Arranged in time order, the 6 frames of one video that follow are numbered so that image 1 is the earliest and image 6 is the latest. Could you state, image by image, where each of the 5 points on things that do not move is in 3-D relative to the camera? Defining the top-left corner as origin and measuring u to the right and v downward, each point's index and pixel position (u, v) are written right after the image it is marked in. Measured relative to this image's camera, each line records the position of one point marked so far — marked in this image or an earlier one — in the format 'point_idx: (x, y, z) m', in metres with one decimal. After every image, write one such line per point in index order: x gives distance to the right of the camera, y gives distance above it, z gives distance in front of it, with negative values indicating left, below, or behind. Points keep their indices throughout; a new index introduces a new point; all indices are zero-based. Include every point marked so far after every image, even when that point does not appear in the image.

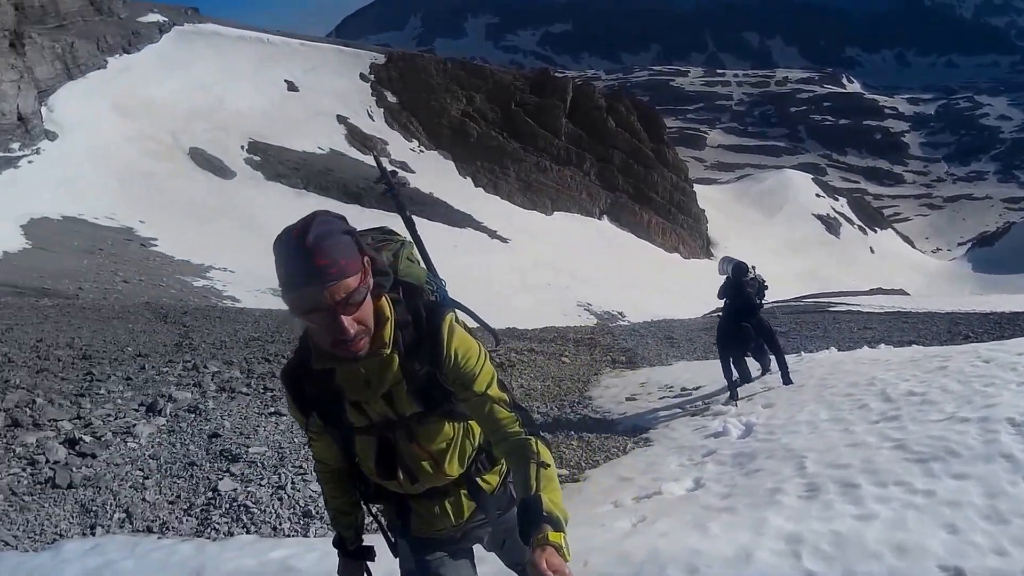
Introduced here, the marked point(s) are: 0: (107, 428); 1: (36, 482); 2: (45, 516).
0: (-3.0, -1.0, +8.3) m
1: (-2.8, -1.1, +6.6) m
2: (-2.5, -1.2, +6.0) m
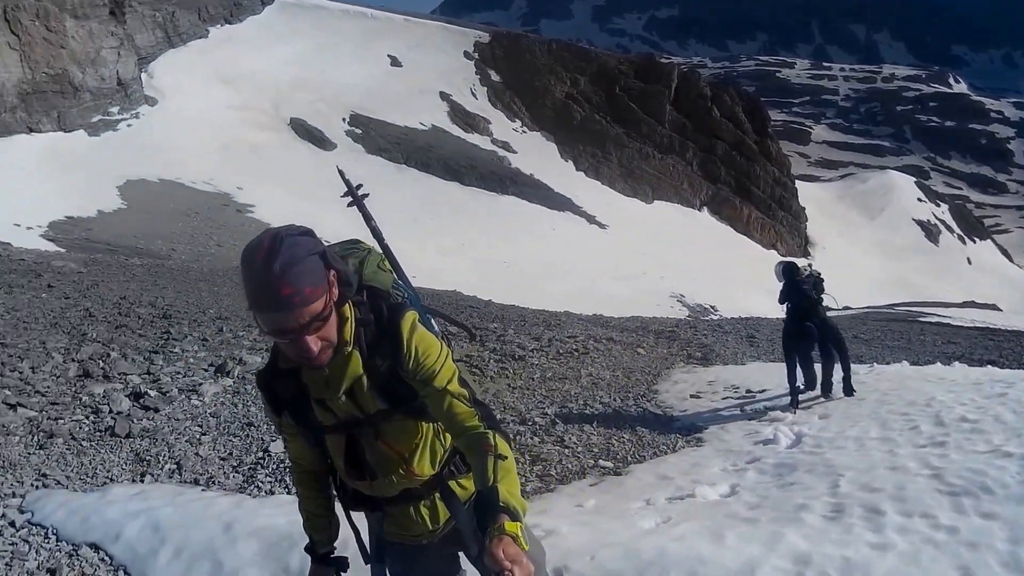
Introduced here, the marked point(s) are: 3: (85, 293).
0: (-2.6, -0.7, +8.6) m
1: (-2.6, -0.9, +6.9) m
2: (-2.3, -1.0, +6.3) m
3: (-5.1, -0.1, +13.4) m
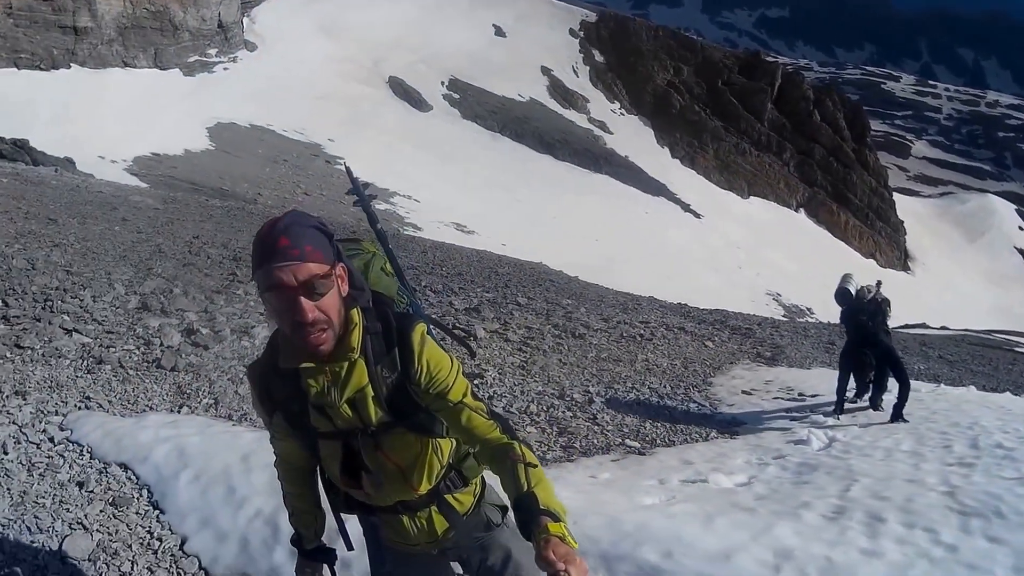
0: (-2.3, -0.3, +9.0) m
1: (-2.4, -0.5, +7.3) m
2: (-2.2, -0.6, +6.7) m
3: (-4.4, +0.7, +13.9) m
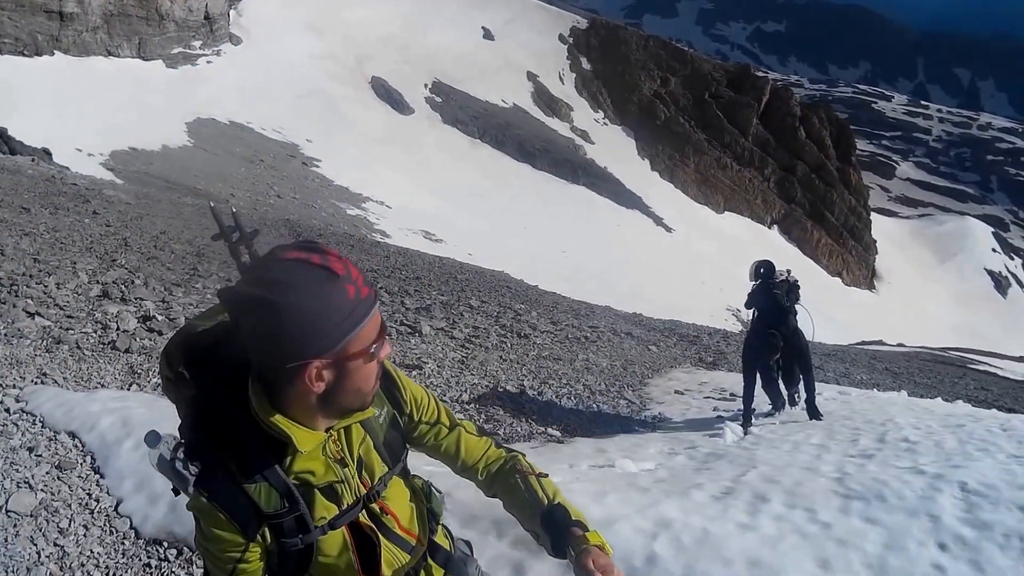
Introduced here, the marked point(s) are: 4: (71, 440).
0: (-2.8, -0.2, +9.5) m
1: (-2.9, -0.4, +7.8) m
2: (-2.7, -0.5, +7.2) m
3: (-5.0, +0.8, +14.4) m
4: (-2.2, -0.8, +5.6) m
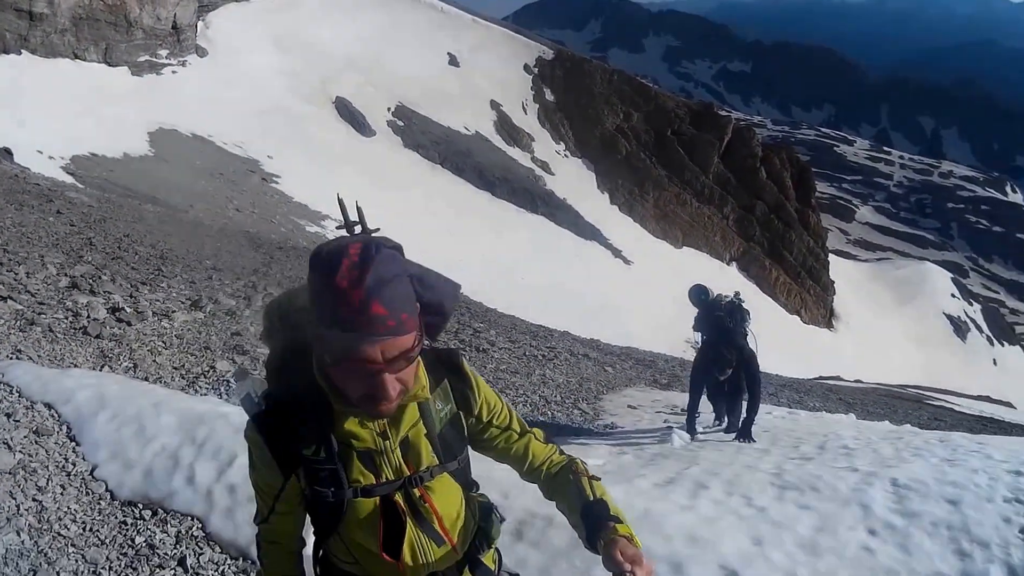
0: (-3.1, -0.2, +9.7) m
1: (-3.1, -0.3, +8.0) m
2: (-2.9, -0.4, +7.4) m
3: (-5.5, +0.8, +14.5) m
4: (-2.4, -0.6, +5.8) m
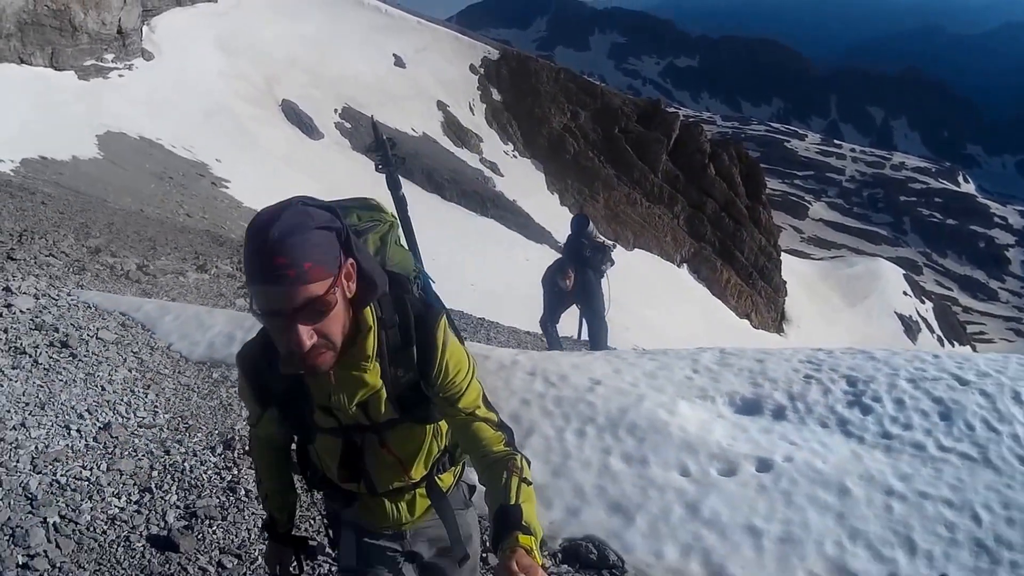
0: (-3.7, +0.3, +12.0) m
1: (-3.7, +0.1, +10.3) m
2: (-3.4, 0.0, +9.7) m
3: (-6.3, +1.2, +16.7) m
4: (-2.8, -0.2, +8.1) m
